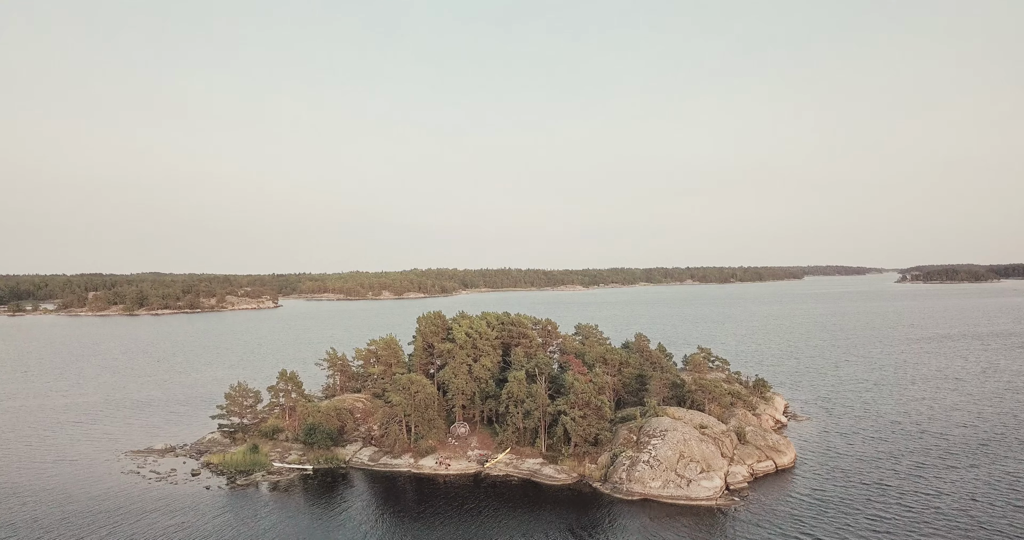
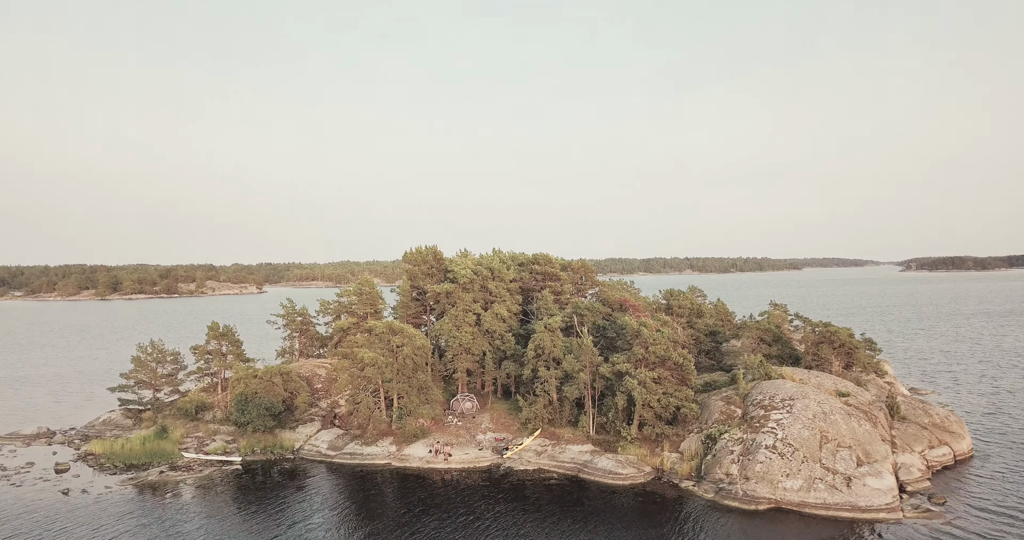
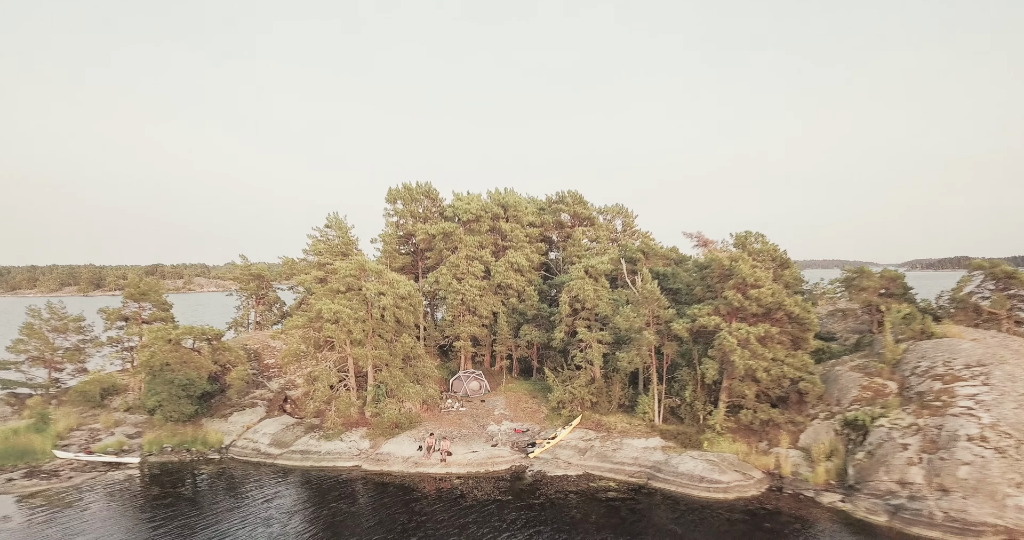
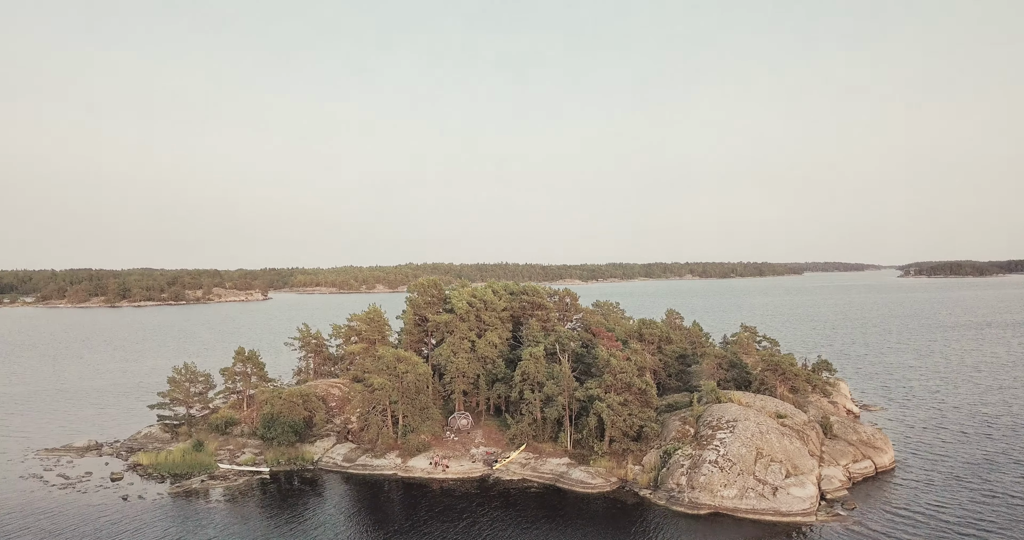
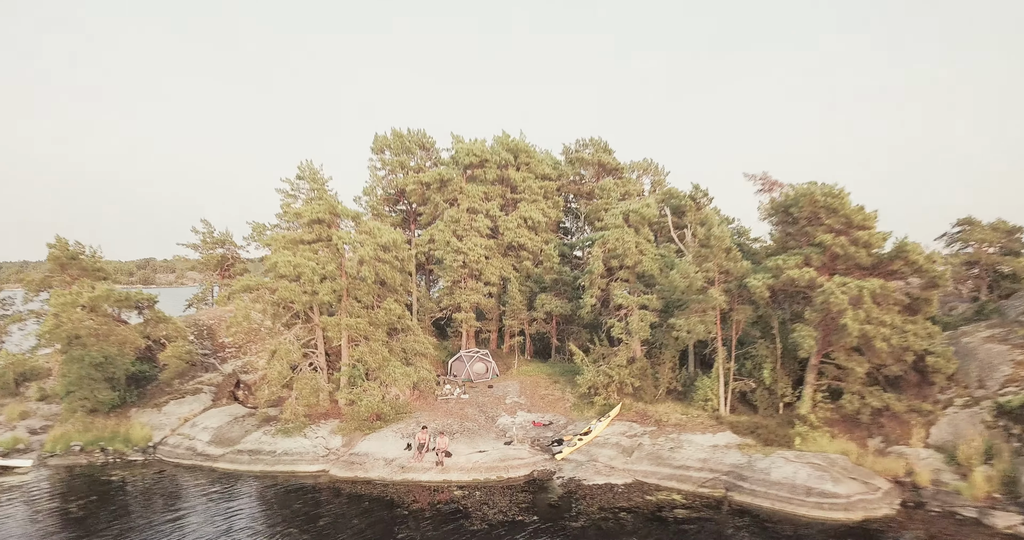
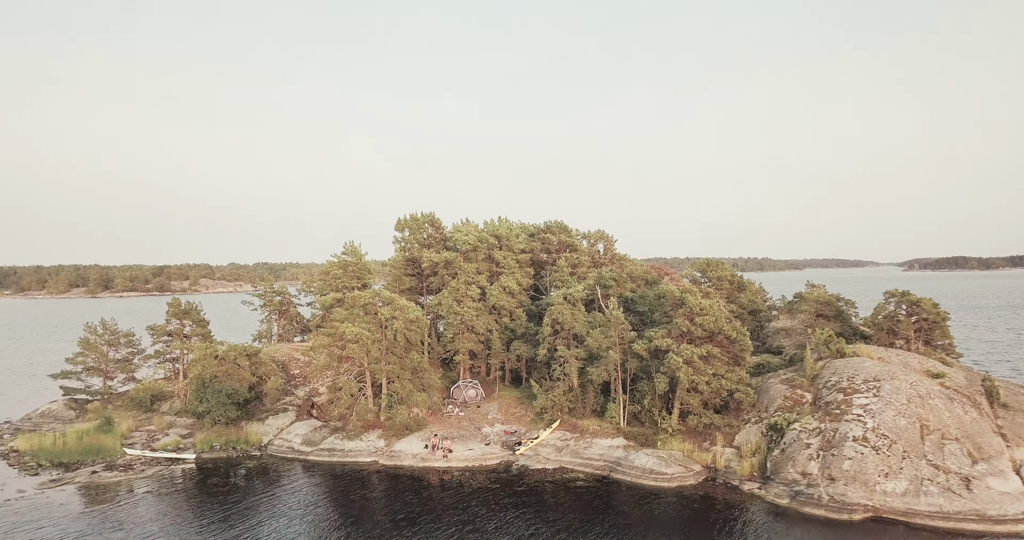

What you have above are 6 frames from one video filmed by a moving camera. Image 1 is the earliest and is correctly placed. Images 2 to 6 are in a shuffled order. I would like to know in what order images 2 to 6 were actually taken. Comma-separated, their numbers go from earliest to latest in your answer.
4, 2, 6, 3, 5
